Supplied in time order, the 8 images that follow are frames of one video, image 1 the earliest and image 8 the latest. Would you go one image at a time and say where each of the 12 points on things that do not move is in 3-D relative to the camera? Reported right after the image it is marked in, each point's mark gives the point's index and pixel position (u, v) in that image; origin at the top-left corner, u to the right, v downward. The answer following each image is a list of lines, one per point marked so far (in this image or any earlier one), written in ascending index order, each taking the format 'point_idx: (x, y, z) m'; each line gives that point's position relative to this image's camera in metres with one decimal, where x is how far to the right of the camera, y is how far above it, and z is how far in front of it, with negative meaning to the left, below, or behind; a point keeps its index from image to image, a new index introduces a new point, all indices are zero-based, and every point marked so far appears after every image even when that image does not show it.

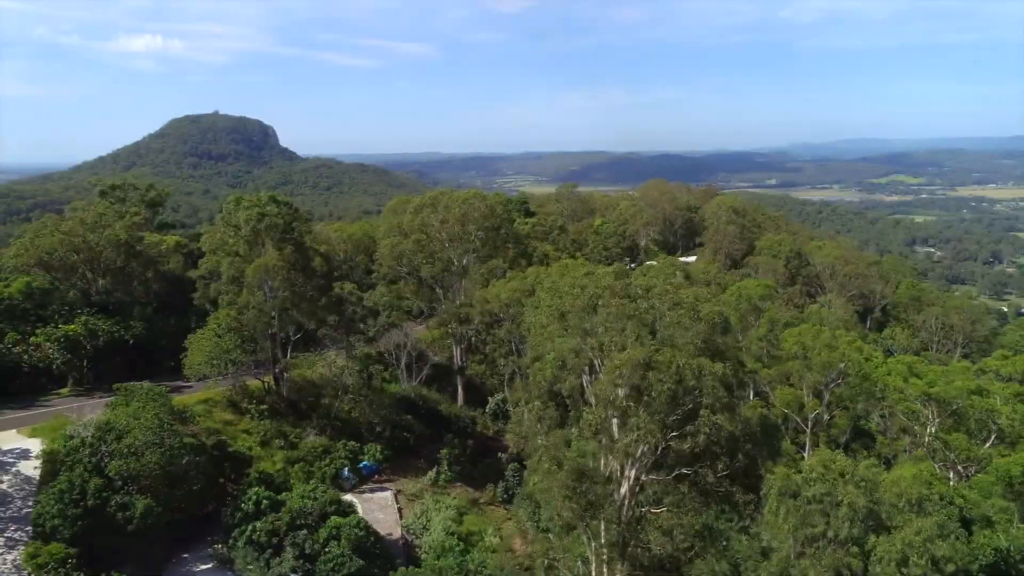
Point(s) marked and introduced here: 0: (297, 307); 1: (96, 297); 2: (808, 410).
0: (-5.0, -0.5, +17.1) m
1: (-10.9, -0.2, +18.9) m
2: (+6.7, -2.7, +16.5) m
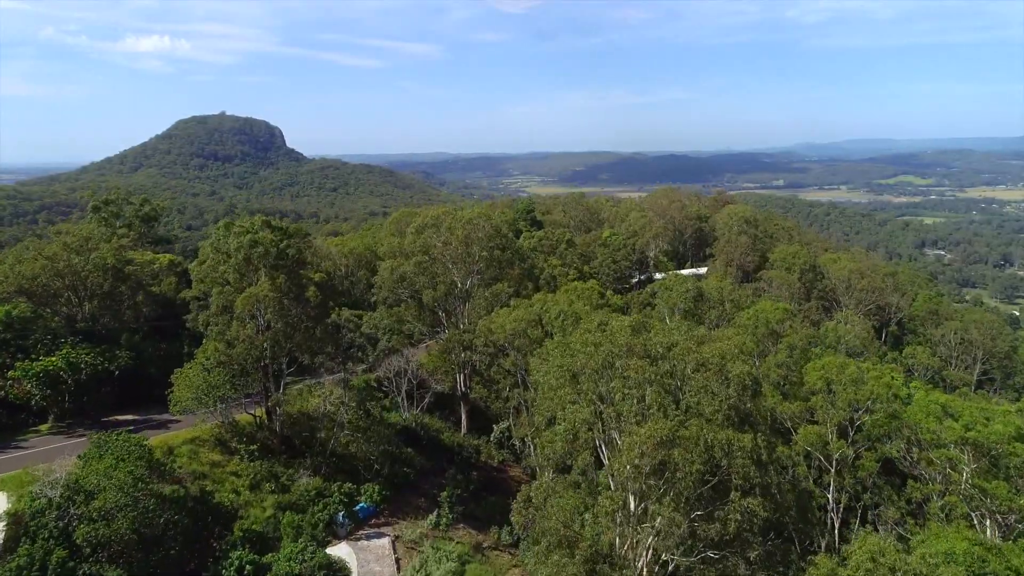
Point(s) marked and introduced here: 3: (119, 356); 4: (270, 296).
0: (-4.9, -1.2, +16.2) m
1: (-10.7, -0.9, +18.0) m
2: (+6.8, -3.4, +15.5) m
3: (-9.4, -1.6, +17.3) m
4: (-5.0, -0.1, +15.0) m
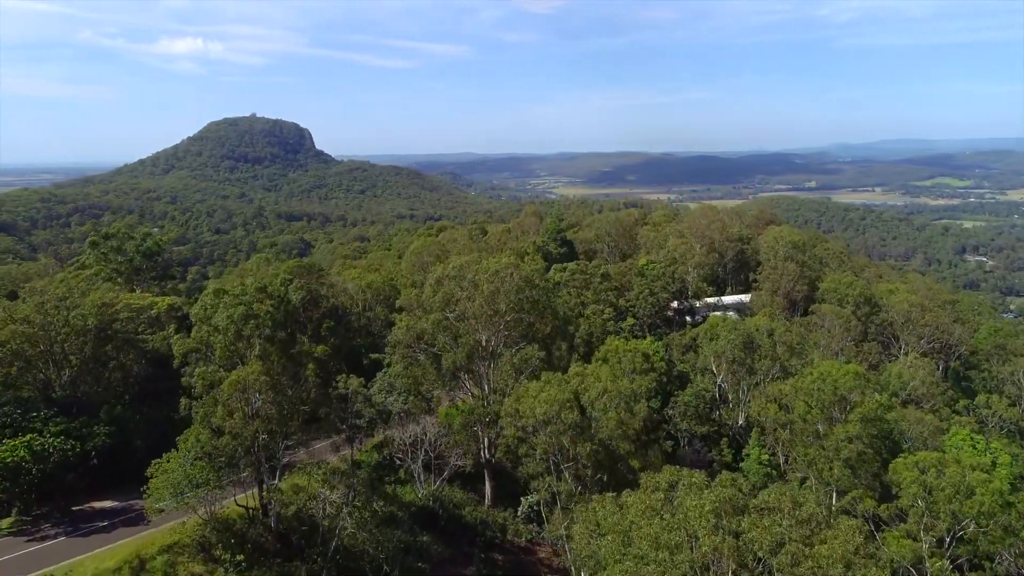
0: (-4.2, -2.6, +13.9) m
1: (-10.0, -2.3, +16.0) m
2: (+7.4, -5.0, +12.9) m
3: (-8.7, -3.0, +15.3) m
4: (-4.5, -1.6, +12.8) m
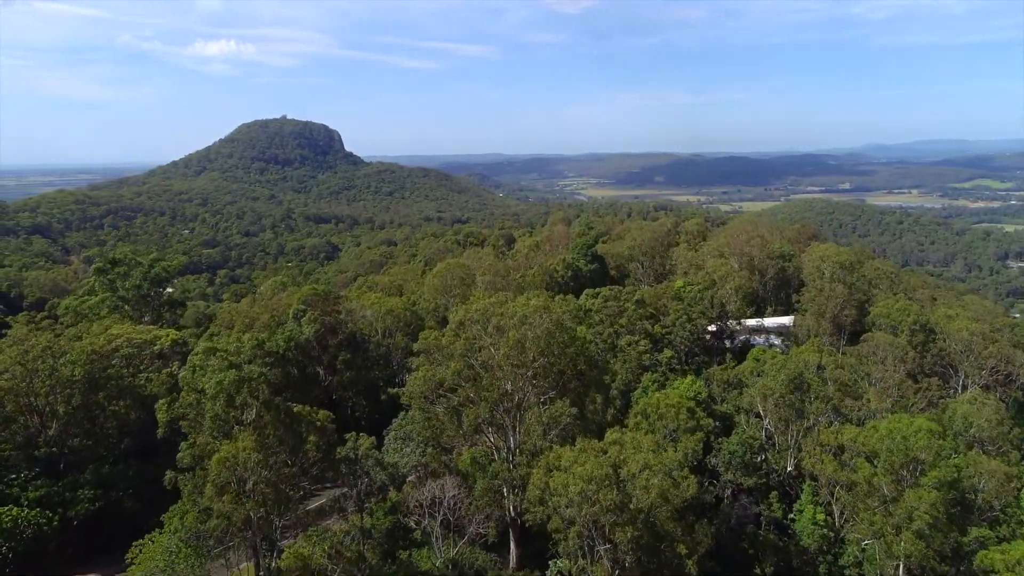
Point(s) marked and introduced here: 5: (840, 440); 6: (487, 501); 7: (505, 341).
0: (-3.8, -3.6, +12.3) m
1: (-9.5, -3.2, +14.6) m
2: (+7.8, -6.0, +10.8) m
3: (-8.2, -4.0, +13.8) m
4: (-4.0, -2.5, +11.2) m
5: (+8.7, -4.0, +19.4) m
6: (-0.5, -4.5, +15.2) m
7: (-0.2, -1.2, +15.8) m
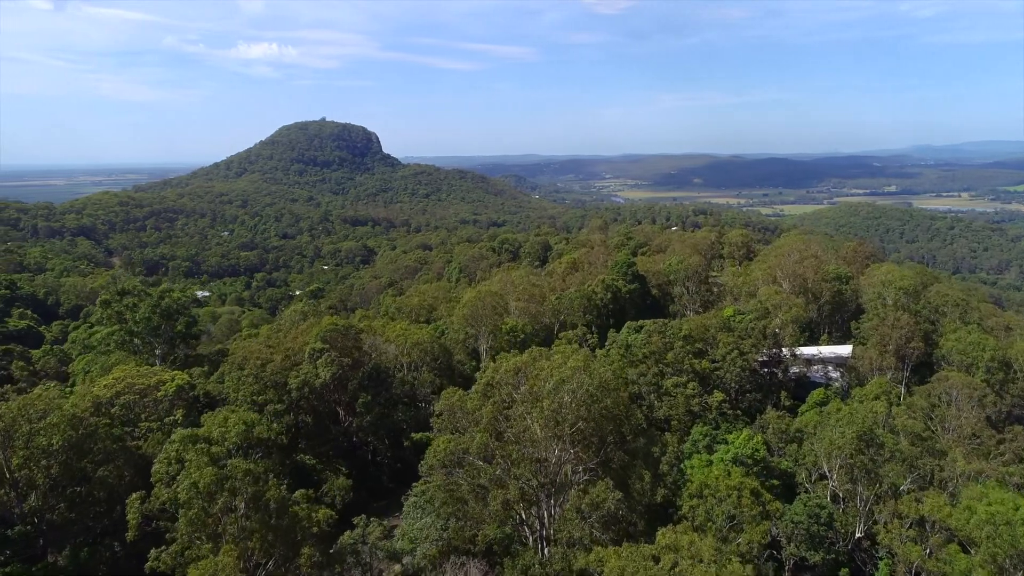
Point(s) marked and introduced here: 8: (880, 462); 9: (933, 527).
0: (-3.3, -4.7, +10.4) m
1: (-8.9, -4.3, +13.0) m
2: (+8.2, -7.2, +8.3) m
3: (-7.7, -5.0, +12.1) m
4: (-3.6, -3.6, +9.3) m
5: (+9.5, -5.2, +16.9) m
6: (+0.1, -5.6, +13.2) m
7: (+0.5, -2.3, +13.7) m
8: (+9.7, -4.6, +19.0) m
9: (+9.6, -5.5, +16.5) m
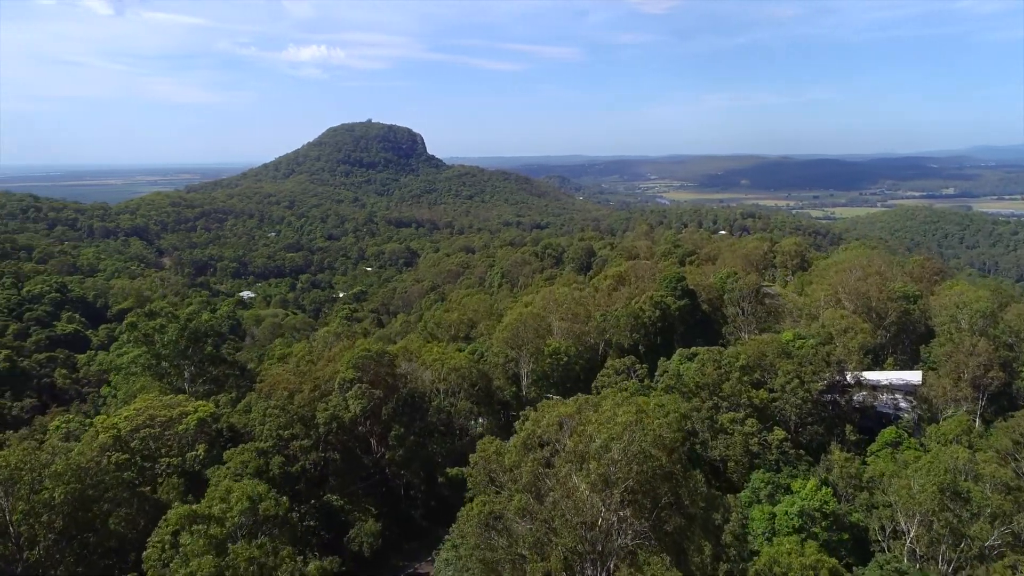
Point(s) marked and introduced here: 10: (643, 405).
0: (-2.8, -5.4, +9.1) m
1: (-8.2, -4.9, +12.0) m
2: (+8.5, -8.0, +6.4) m
3: (-7.1, -5.7, +11.1) m
4: (-3.1, -4.3, +8.0) m
5: (+10.4, -6.1, +14.8) m
6: (+0.7, -6.3, +11.7) m
7: (+1.2, -3.0, +12.1) m
8: (+10.7, -5.4, +16.9) m
9: (+10.4, -6.3, +14.5) m
10: (+3.0, -2.8, +16.8) m
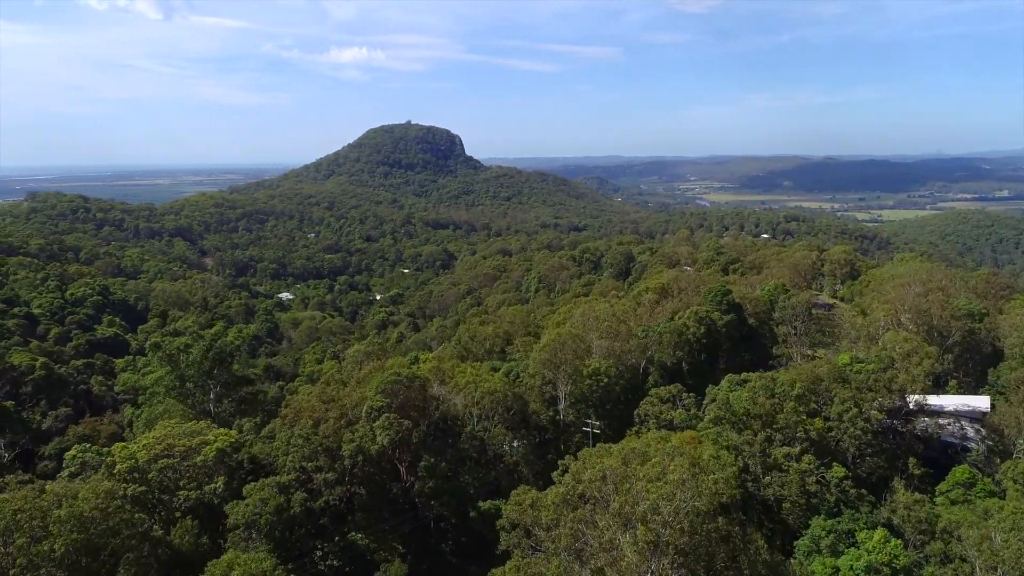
0: (-2.4, -6.0, +8.0) m
1: (-7.7, -5.5, +11.2) m
2: (+8.7, -8.7, +4.7) m
3: (-6.6, -6.2, +10.2) m
4: (-2.8, -4.9, +6.9) m
5: (+11.1, -6.8, +13.0) m
6: (+1.2, -6.9, +10.4) m
7: (+1.8, -3.7, +10.8) m
8: (+11.4, -6.2, +15.1) m
9: (+11.0, -7.0, +12.7) m
10: (+3.8, -3.4, +15.3) m
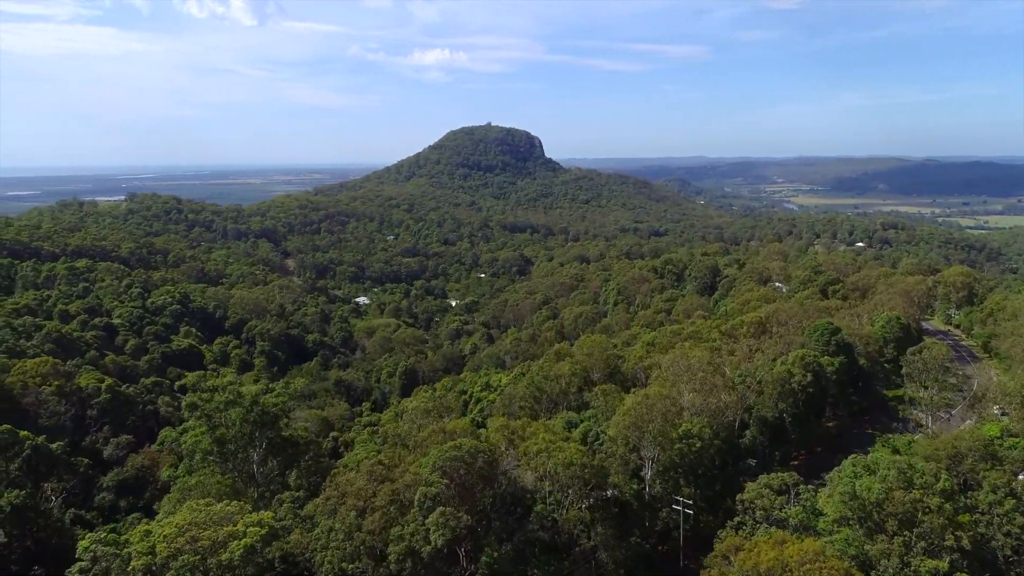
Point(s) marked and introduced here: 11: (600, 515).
0: (-1.9, -7.4, +5.2) m
1: (-6.7, -6.8, +8.9) m
2: (+8.8, -10.4, +0.7) m
3: (-5.8, -7.6, +7.8) m
4: (-2.3, -6.3, +4.2) m
5: (+12.0, -8.5, +8.8) m
6: (+2.0, -8.5, +7.2) m
7: (+2.6, -5.2, +7.6) m
8: (+12.6, -7.9, +10.8) m
9: (+12.0, -8.8, +8.5) m
10: (+5.1, -5.0, +11.9) m
11: (+2.4, -6.2, +19.6) m
